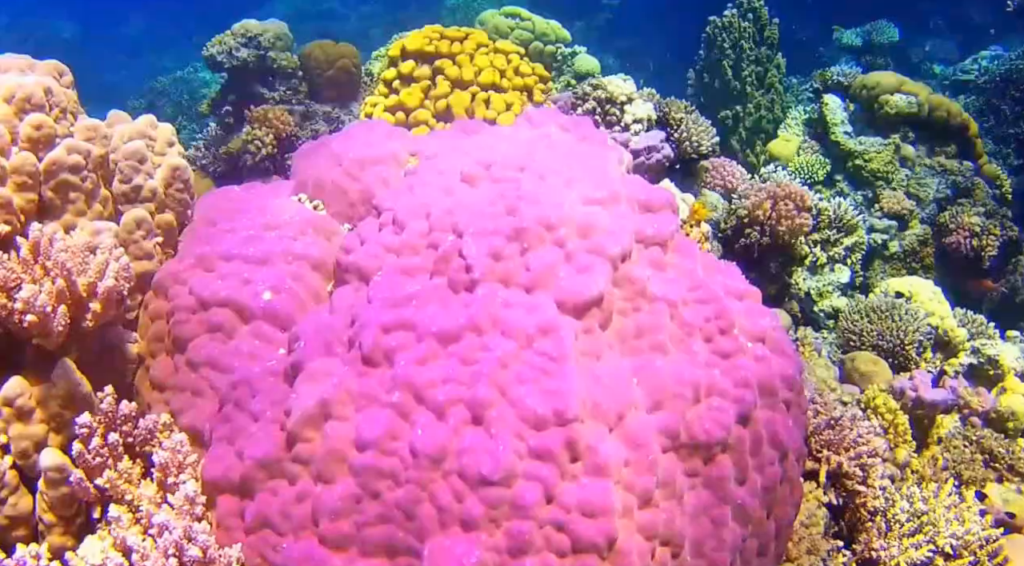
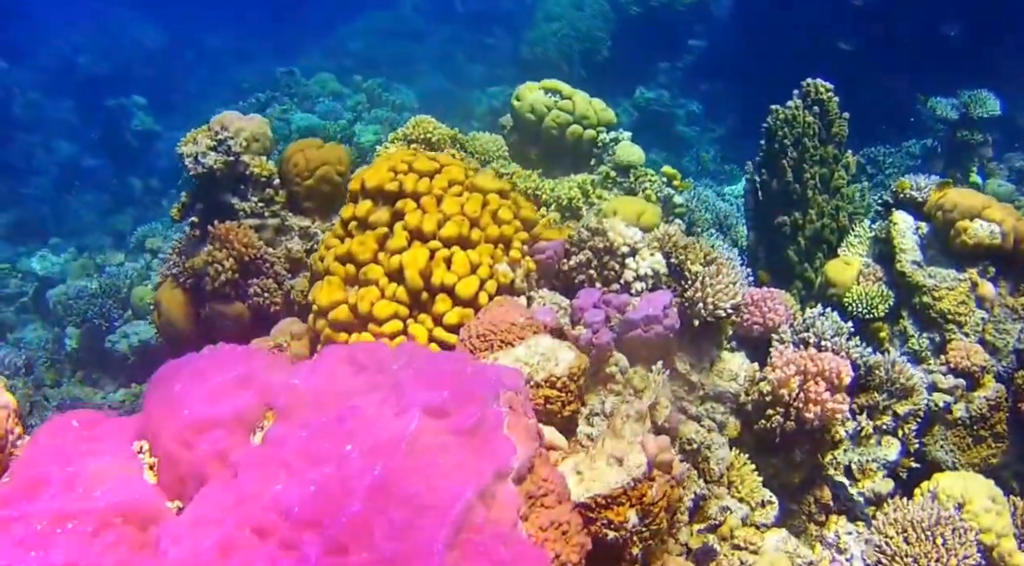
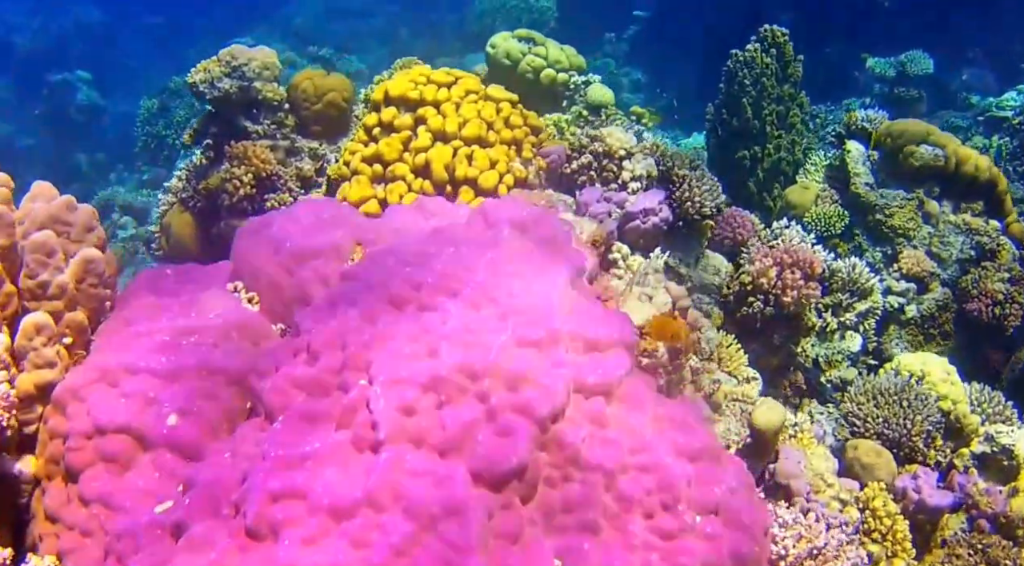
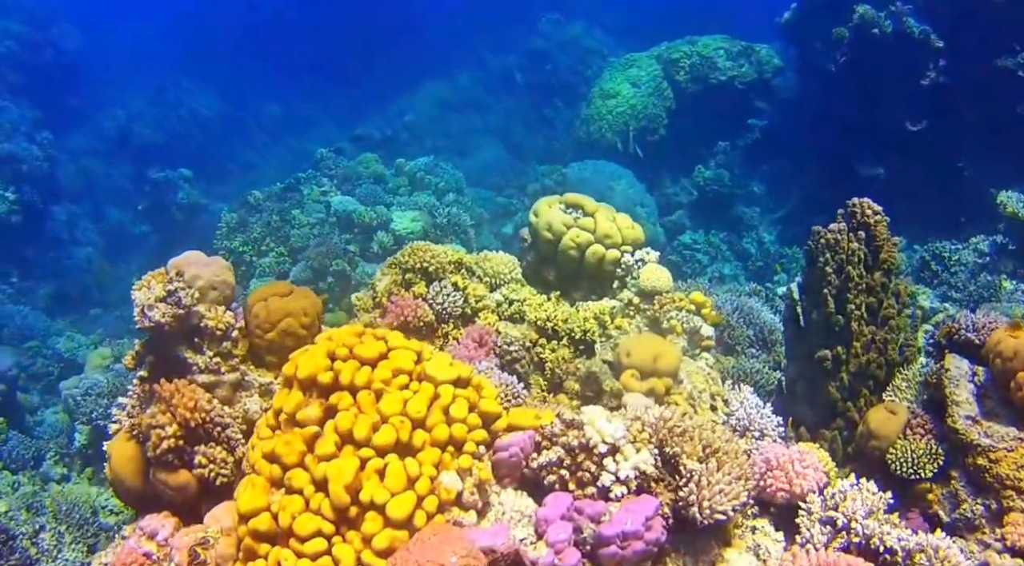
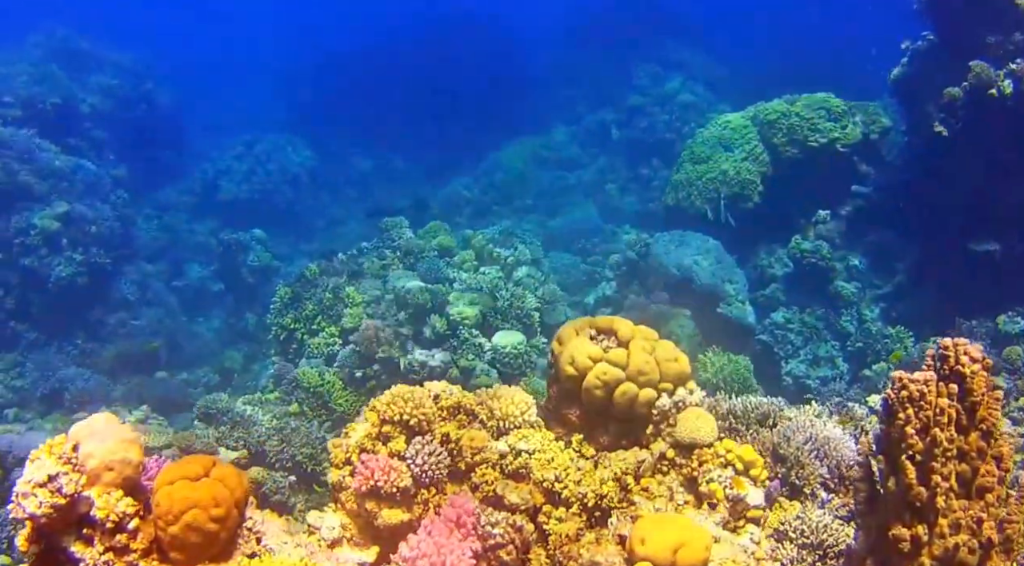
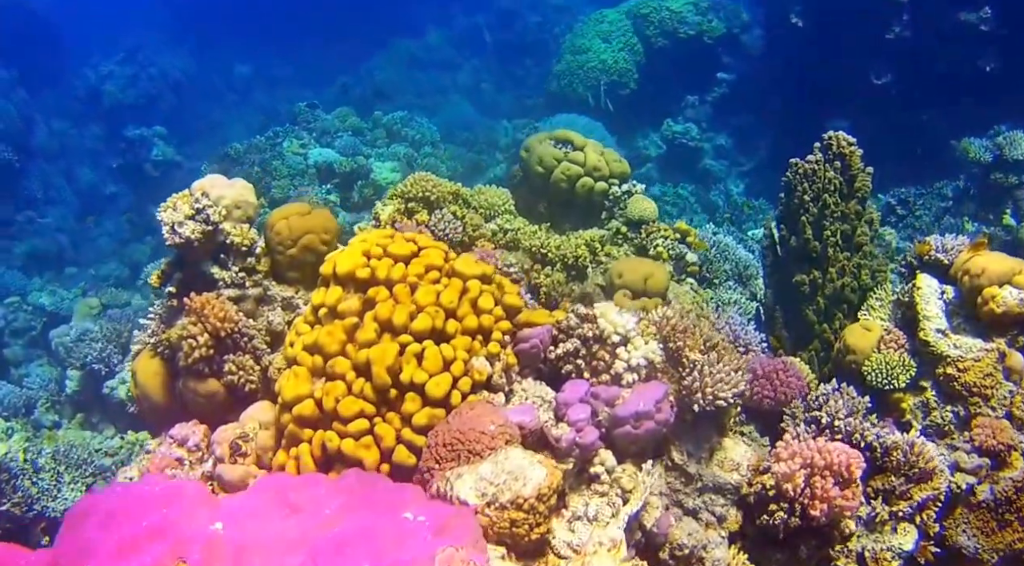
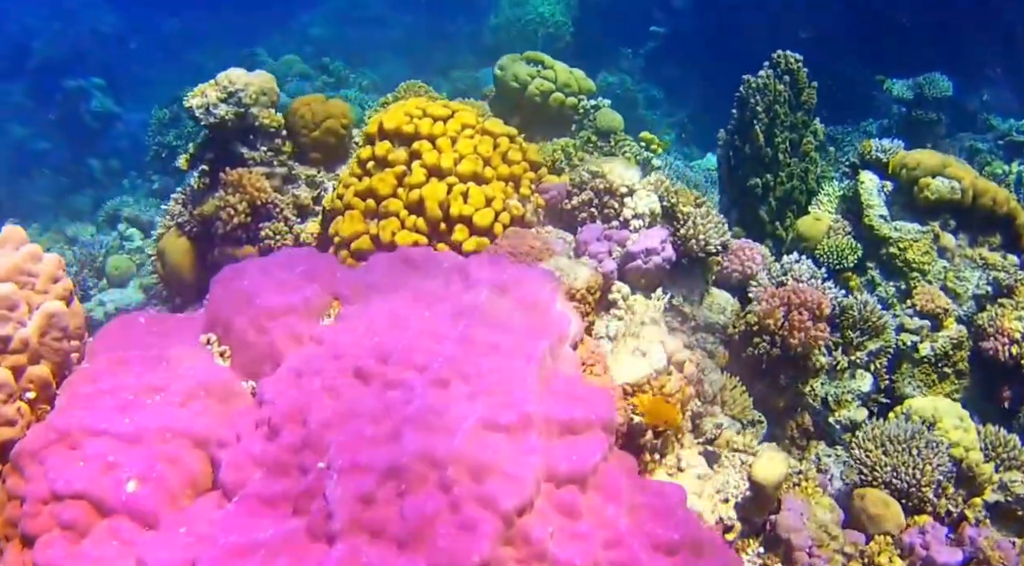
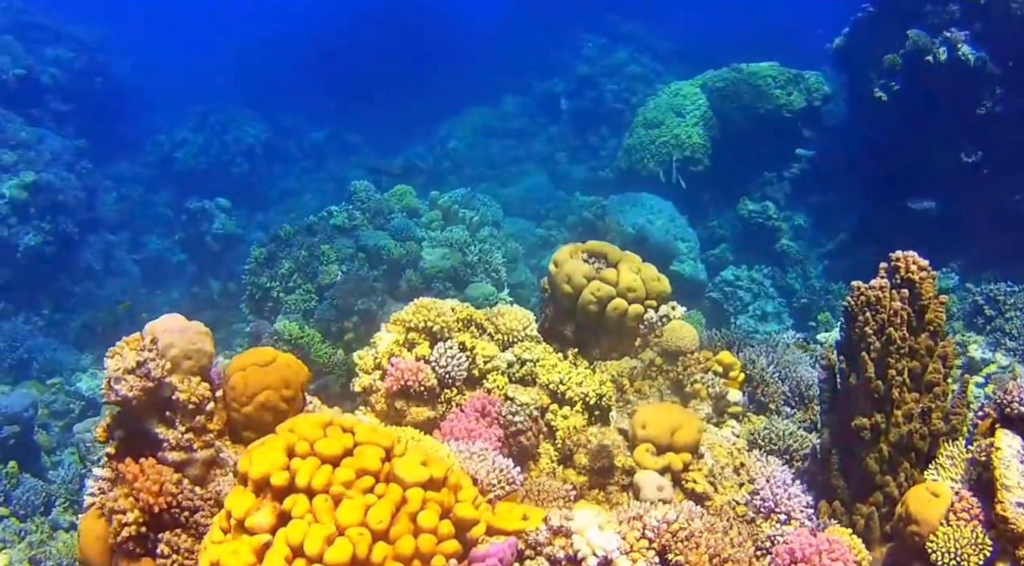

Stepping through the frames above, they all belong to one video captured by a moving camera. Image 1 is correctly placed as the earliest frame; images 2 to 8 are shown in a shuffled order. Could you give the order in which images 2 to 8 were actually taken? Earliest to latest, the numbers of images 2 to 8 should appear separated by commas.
3, 7, 2, 6, 4, 8, 5
